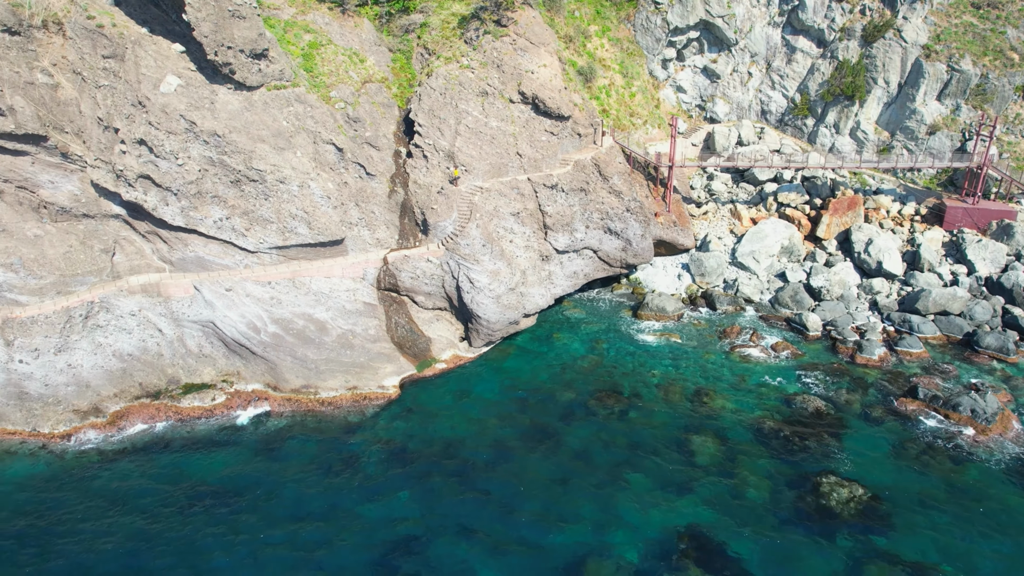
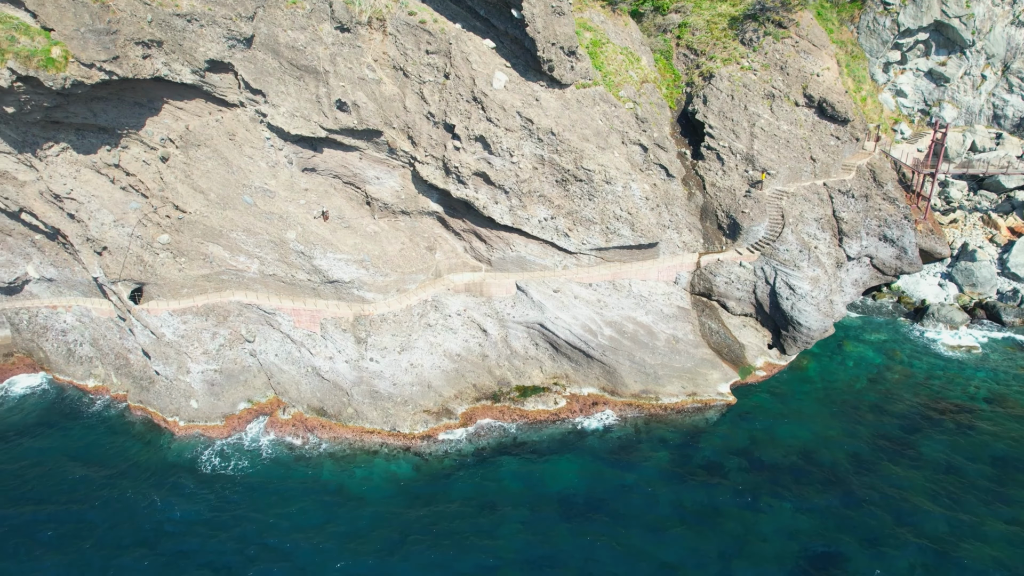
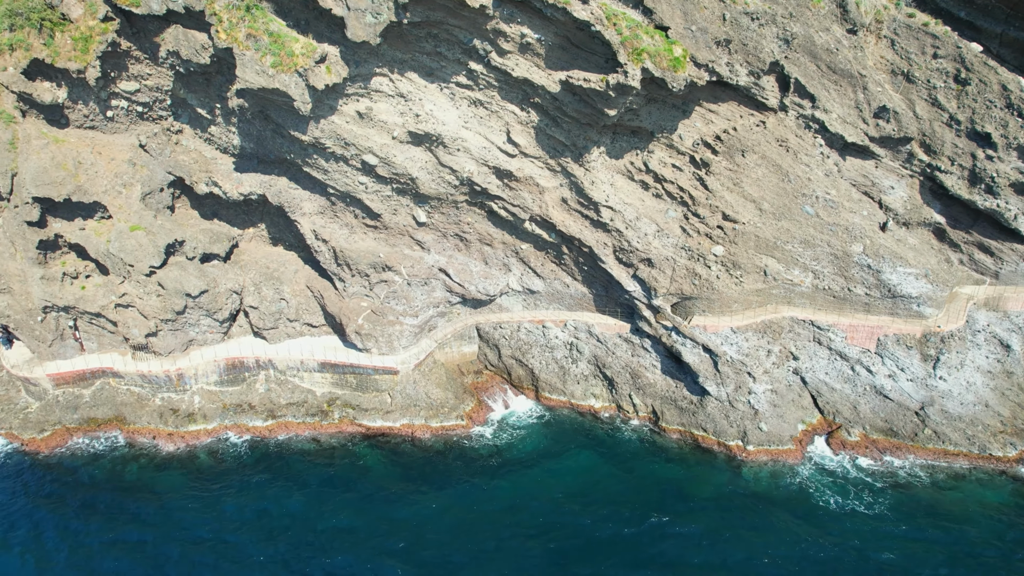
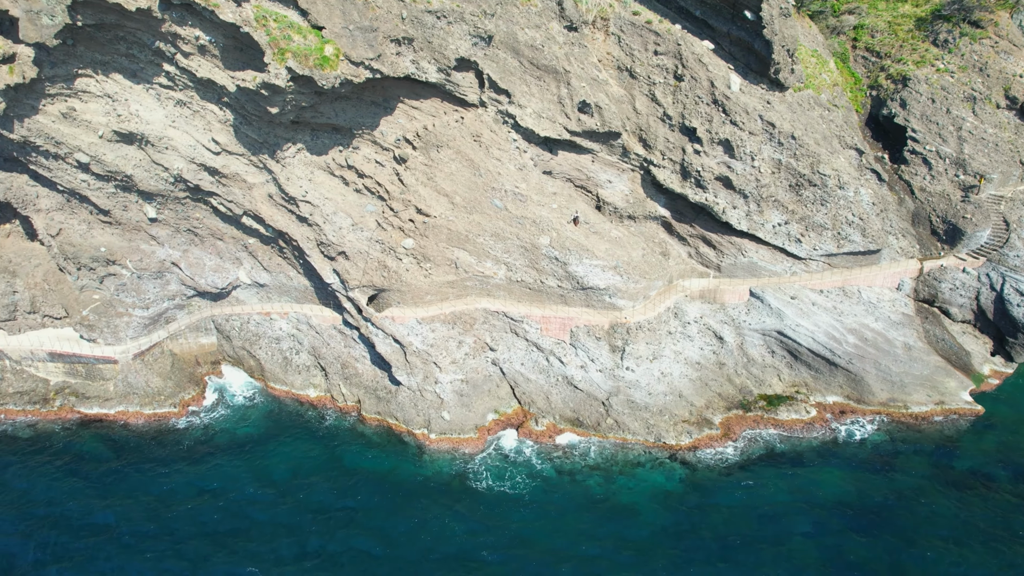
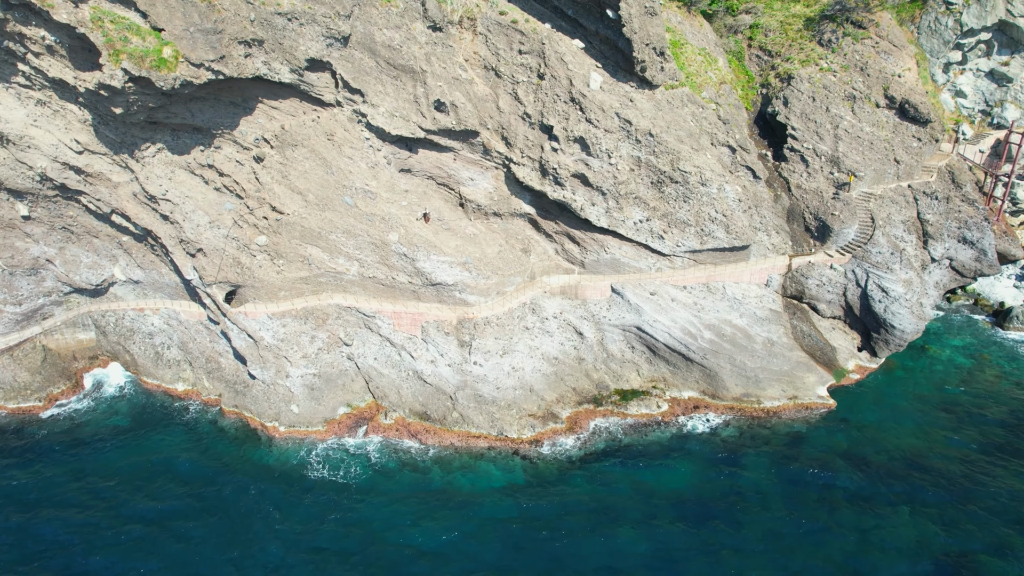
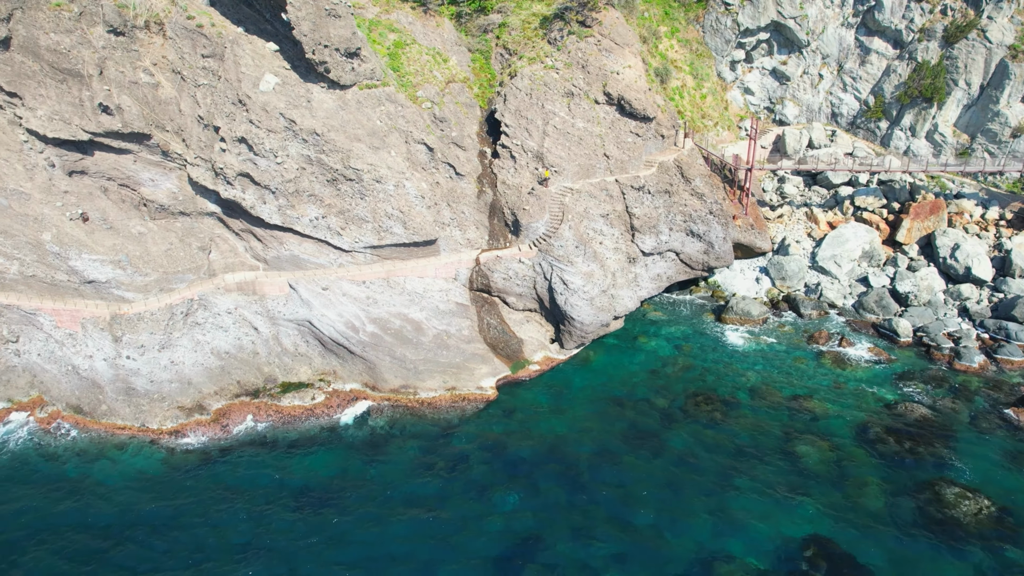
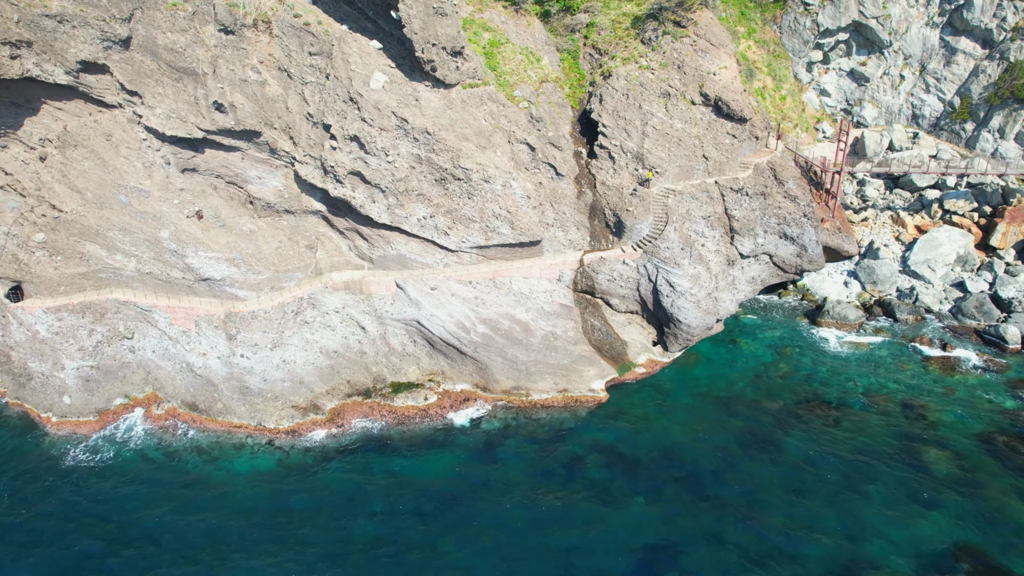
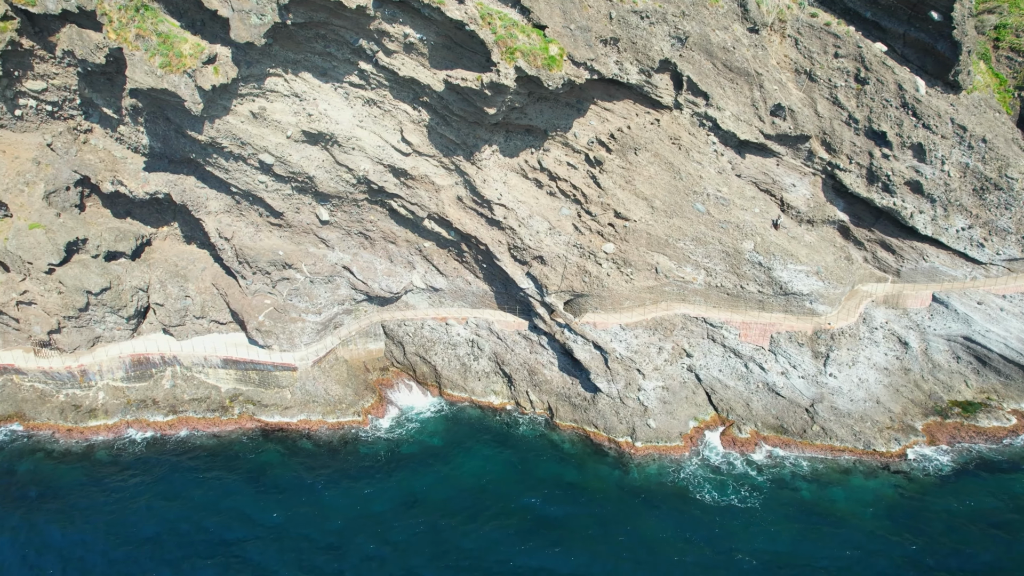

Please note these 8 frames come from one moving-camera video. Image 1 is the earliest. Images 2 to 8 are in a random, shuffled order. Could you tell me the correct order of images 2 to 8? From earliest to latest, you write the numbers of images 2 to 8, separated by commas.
6, 7, 2, 5, 4, 8, 3
